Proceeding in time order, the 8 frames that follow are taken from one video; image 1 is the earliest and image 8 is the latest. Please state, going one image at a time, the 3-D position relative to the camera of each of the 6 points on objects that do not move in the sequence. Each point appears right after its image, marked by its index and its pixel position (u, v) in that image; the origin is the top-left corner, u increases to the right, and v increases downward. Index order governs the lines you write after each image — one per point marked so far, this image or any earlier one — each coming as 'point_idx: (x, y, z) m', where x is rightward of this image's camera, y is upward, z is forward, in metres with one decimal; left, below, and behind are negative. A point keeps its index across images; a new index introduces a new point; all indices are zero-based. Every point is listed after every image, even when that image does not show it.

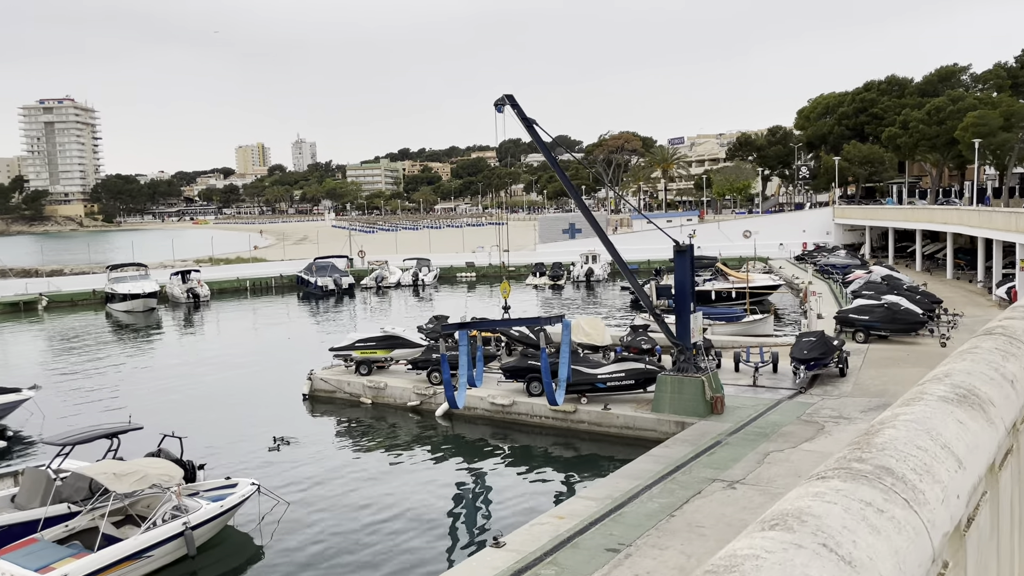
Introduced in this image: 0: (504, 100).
0: (-0.2, +3.7, +16.6) m
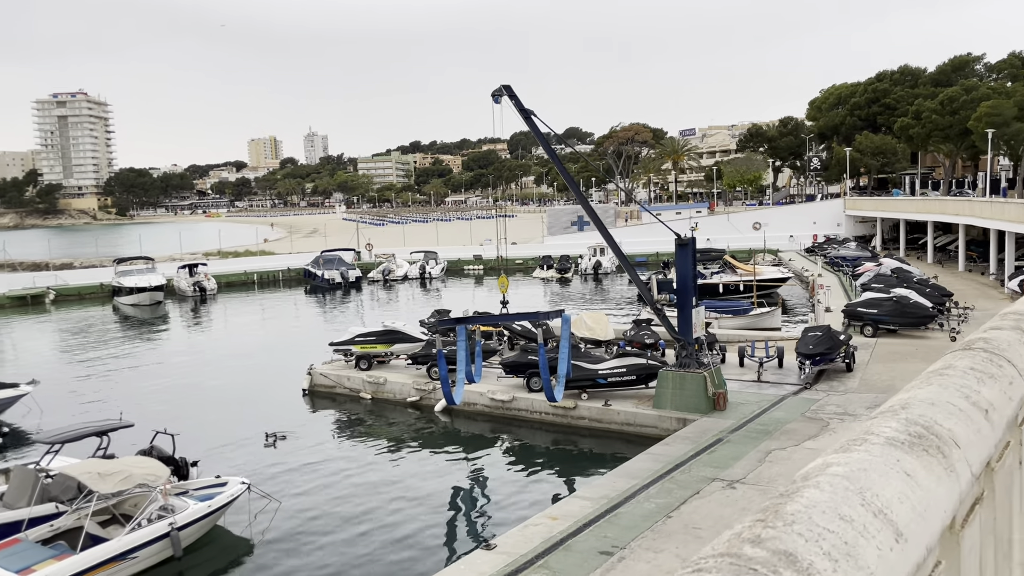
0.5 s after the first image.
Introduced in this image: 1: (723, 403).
0: (-0.2, +3.8, +16.3) m
1: (+4.1, -2.2, +16.6) m
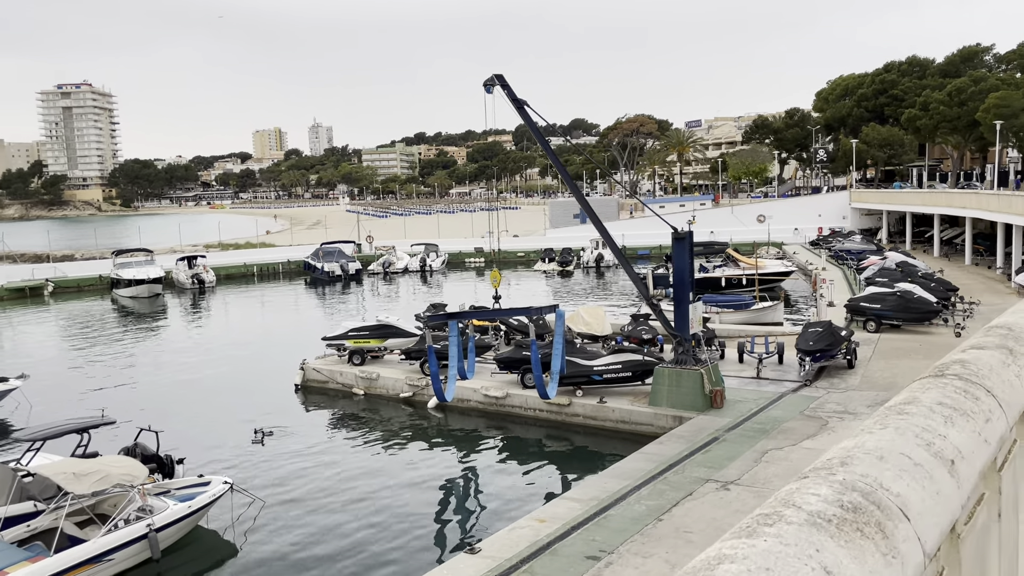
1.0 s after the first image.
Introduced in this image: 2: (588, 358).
0: (-0.3, +3.9, +15.9) m
1: (+4.0, -2.1, +16.3) m
2: (+1.6, -1.5, +18.1) m
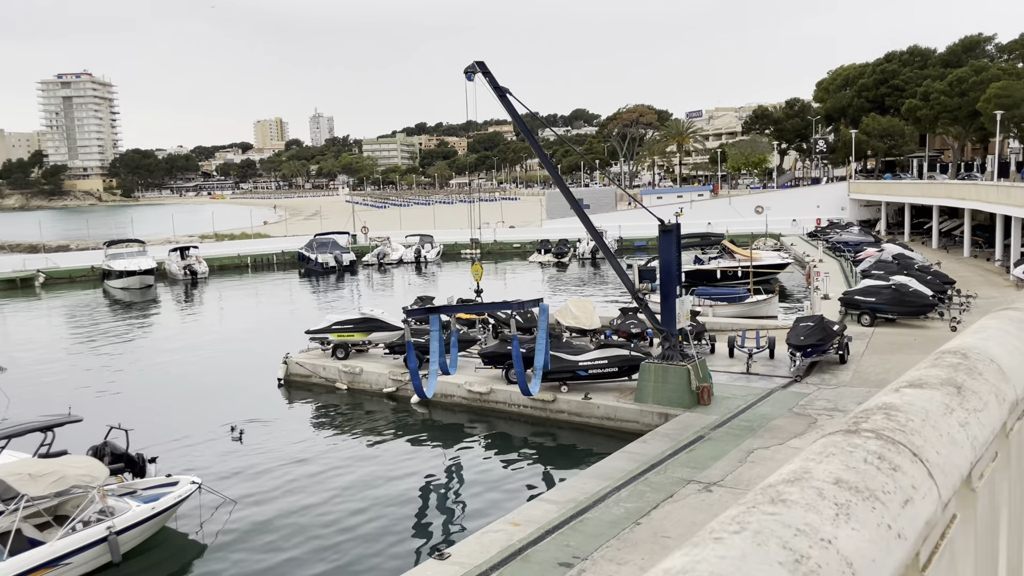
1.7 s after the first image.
0: (-0.7, +4.0, +15.4) m
1: (+3.7, -2.0, +15.9) m
2: (+1.3, -1.4, +17.7) m
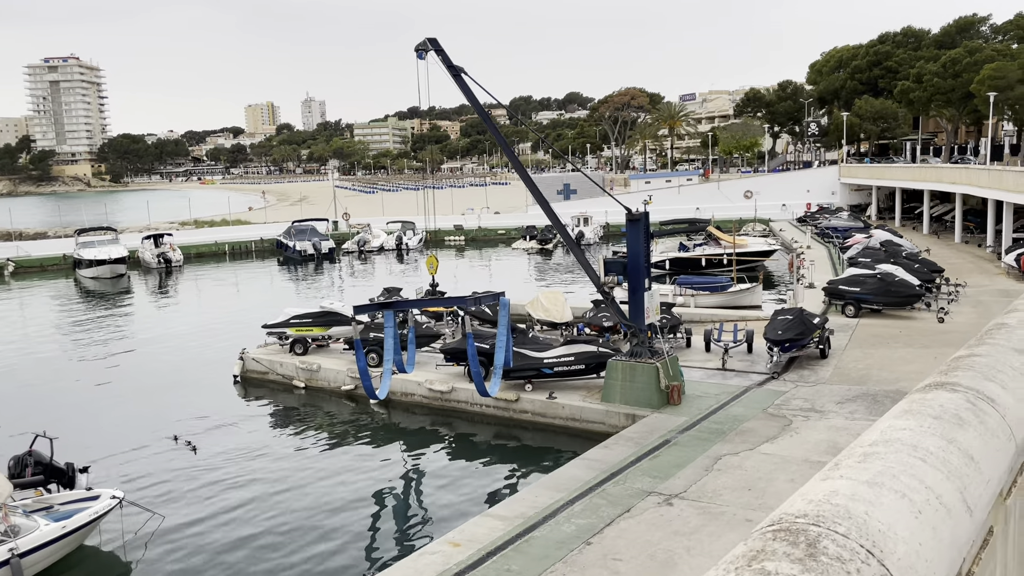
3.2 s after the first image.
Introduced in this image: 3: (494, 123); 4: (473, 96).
0: (-1.4, +4.1, +14.3) m
1: (+2.9, -1.9, +15.0) m
2: (+0.5, -1.2, +16.8) m
3: (-0.3, +2.9, +15.1) m
4: (-0.7, +3.3, +14.6) m
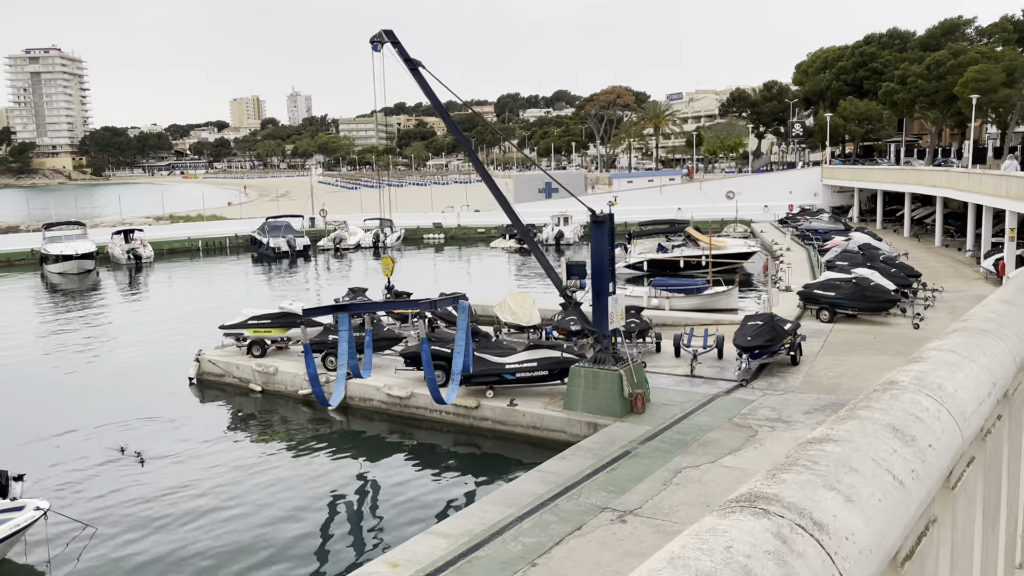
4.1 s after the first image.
0: (-2.1, +4.1, +13.8) m
1: (+2.2, -2.0, +14.4) m
2: (-0.2, -1.3, +16.2) m
3: (-1.0, +2.9, +14.5) m
4: (-1.3, +3.2, +14.0) m
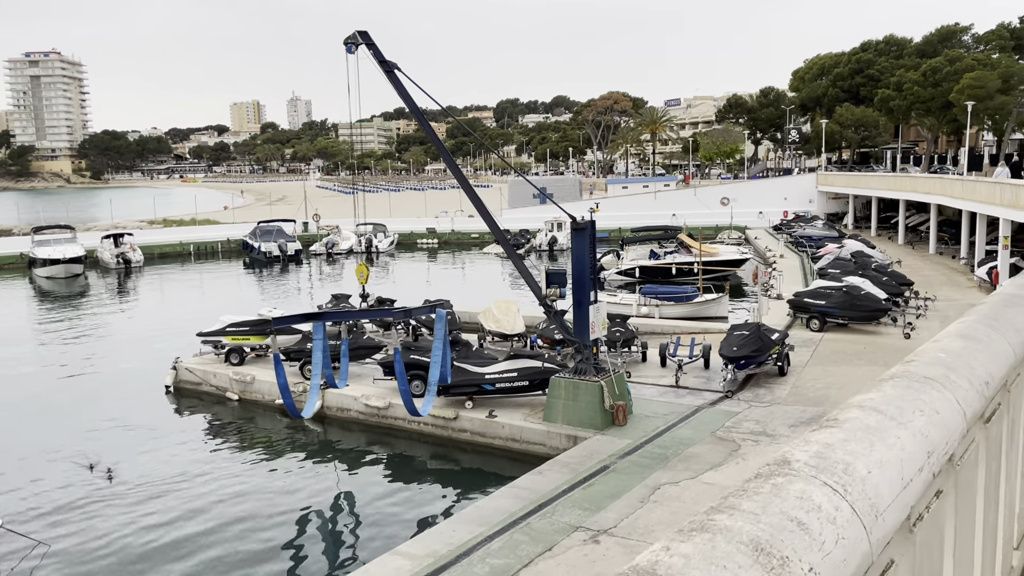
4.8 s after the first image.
0: (-2.4, +3.9, +13.4) m
1: (+1.8, -2.1, +14.1) m
2: (-0.6, -1.4, +15.8) m
3: (-1.3, +2.7, +14.1) m
4: (-1.7, +3.1, +13.7) m
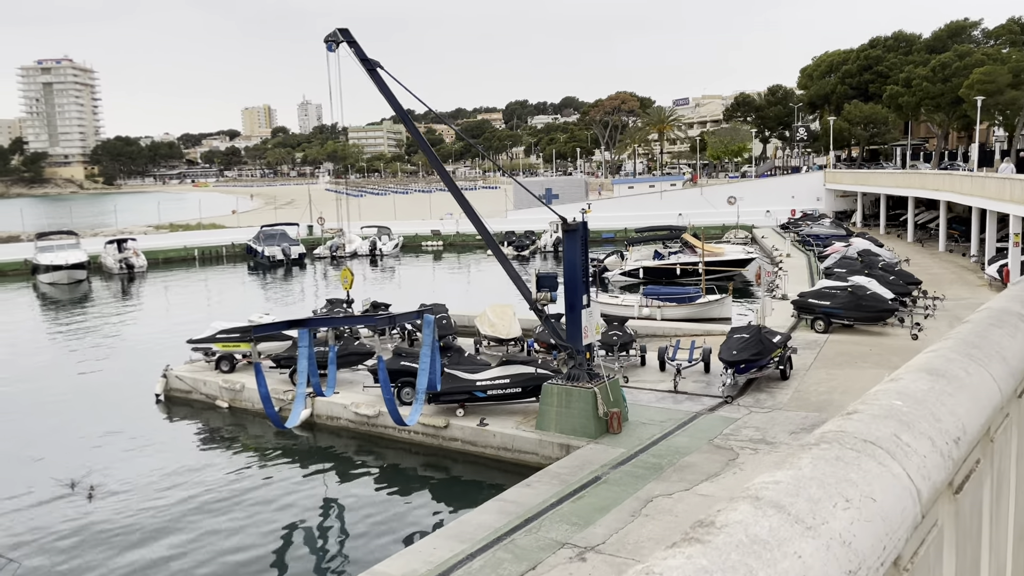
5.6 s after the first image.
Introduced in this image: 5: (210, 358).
0: (-2.7, +3.8, +13.0) m
1: (+1.7, -2.2, +13.6) m
2: (-0.7, -1.5, +15.4) m
3: (-1.5, +2.7, +13.7) m
4: (-1.9, +3.0, +13.3) m
5: (-7.0, -1.6, +19.8) m
